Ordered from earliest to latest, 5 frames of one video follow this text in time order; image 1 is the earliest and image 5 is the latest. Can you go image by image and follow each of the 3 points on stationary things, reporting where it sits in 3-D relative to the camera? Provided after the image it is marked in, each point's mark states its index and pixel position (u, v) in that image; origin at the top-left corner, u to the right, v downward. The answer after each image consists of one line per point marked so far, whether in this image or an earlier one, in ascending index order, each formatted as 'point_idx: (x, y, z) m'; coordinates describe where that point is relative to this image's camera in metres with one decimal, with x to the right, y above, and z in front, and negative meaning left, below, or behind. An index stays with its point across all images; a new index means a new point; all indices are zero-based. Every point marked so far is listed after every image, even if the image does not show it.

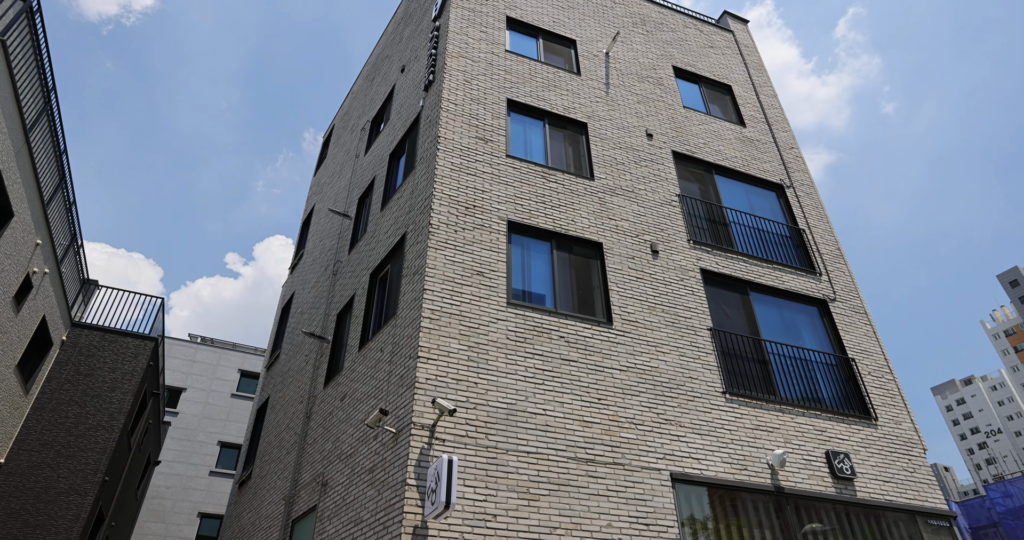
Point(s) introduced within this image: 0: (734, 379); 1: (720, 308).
0: (+3.5, -1.7, +9.8) m
1: (+3.6, -0.7, +10.7) m
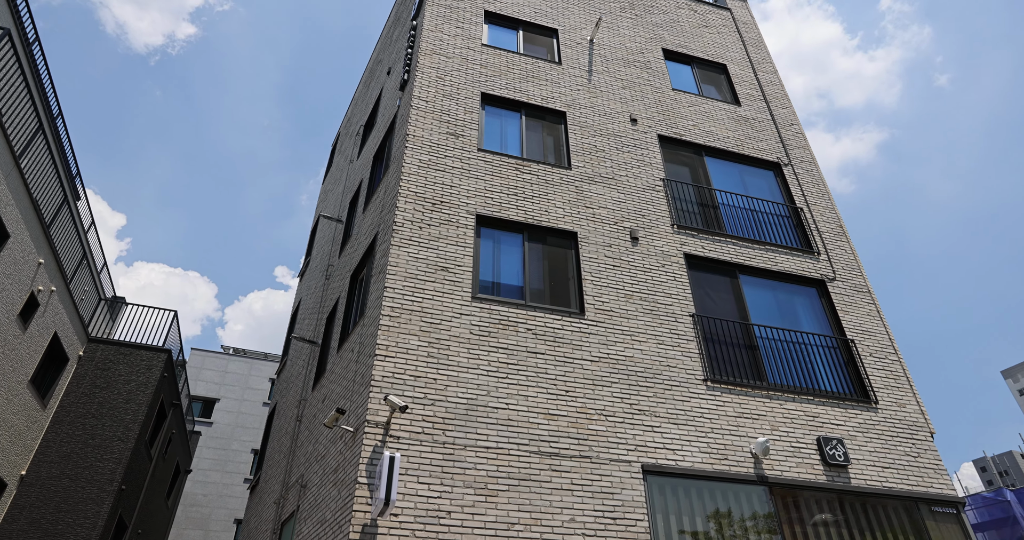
0: (+3.1, -1.4, +9.4) m
1: (+3.2, -0.4, +10.3) m
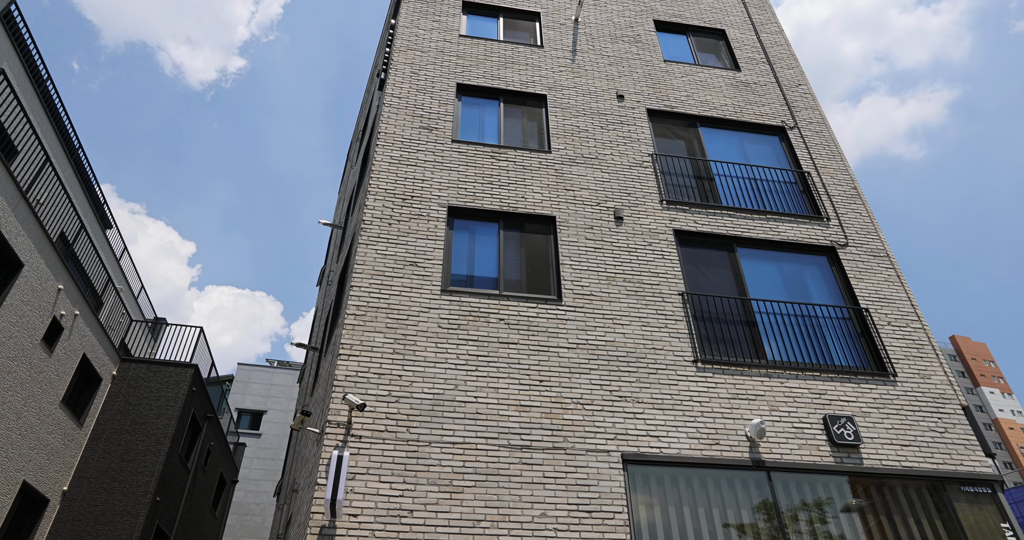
0: (+2.8, -1.1, +8.8) m
1: (+3.0, 0.0, +9.7) m
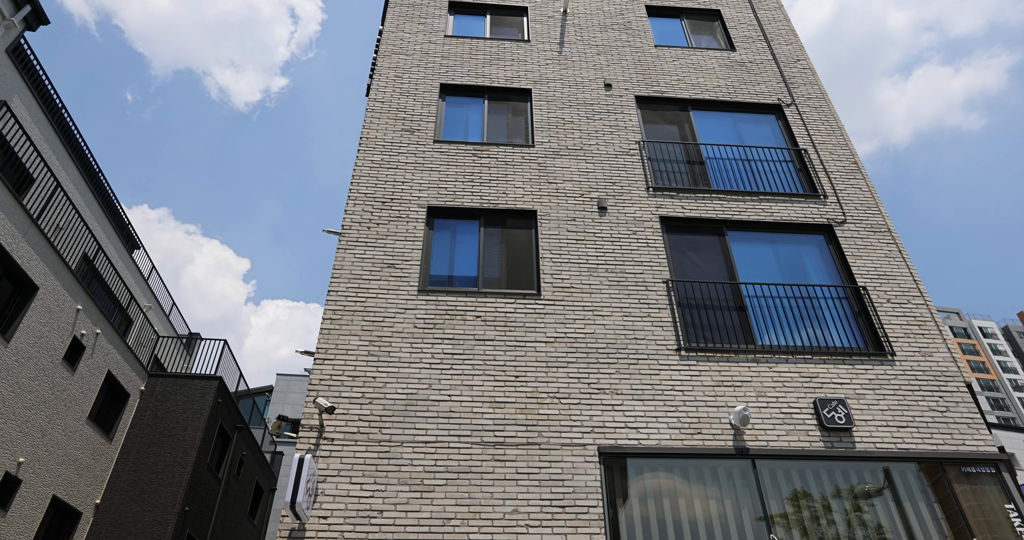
0: (+2.6, -0.9, +8.6) m
1: (+2.7, +0.2, +9.4) m
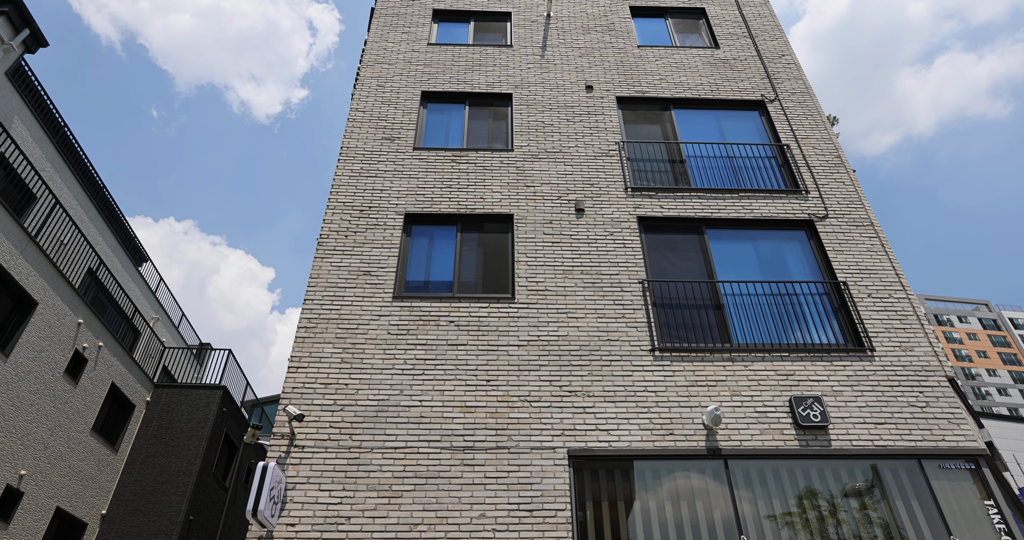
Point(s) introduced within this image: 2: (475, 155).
0: (+2.2, -0.9, +8.5) m
1: (+2.3, +0.2, +9.4) m
2: (-0.6, +2.0, +10.6) m
